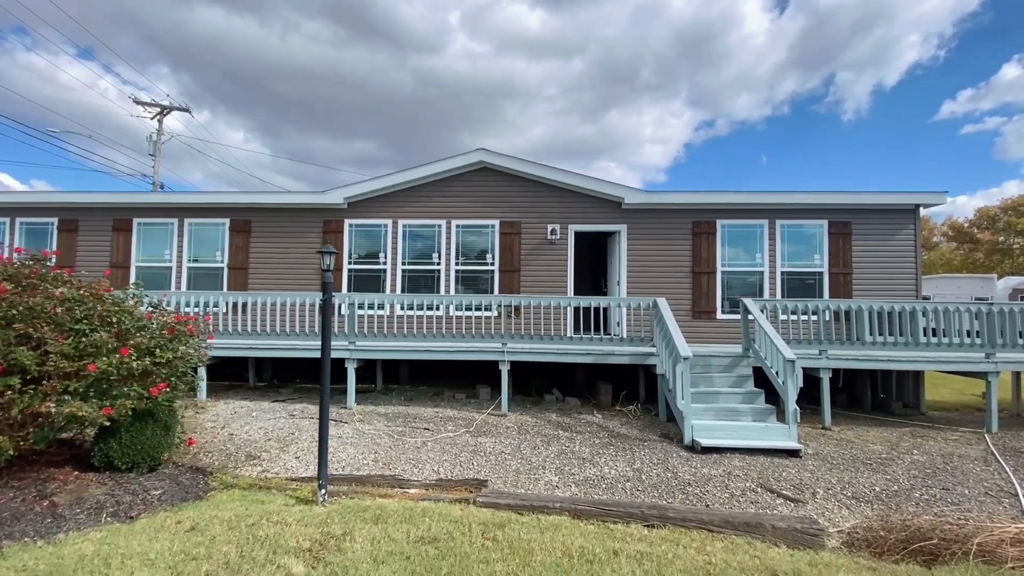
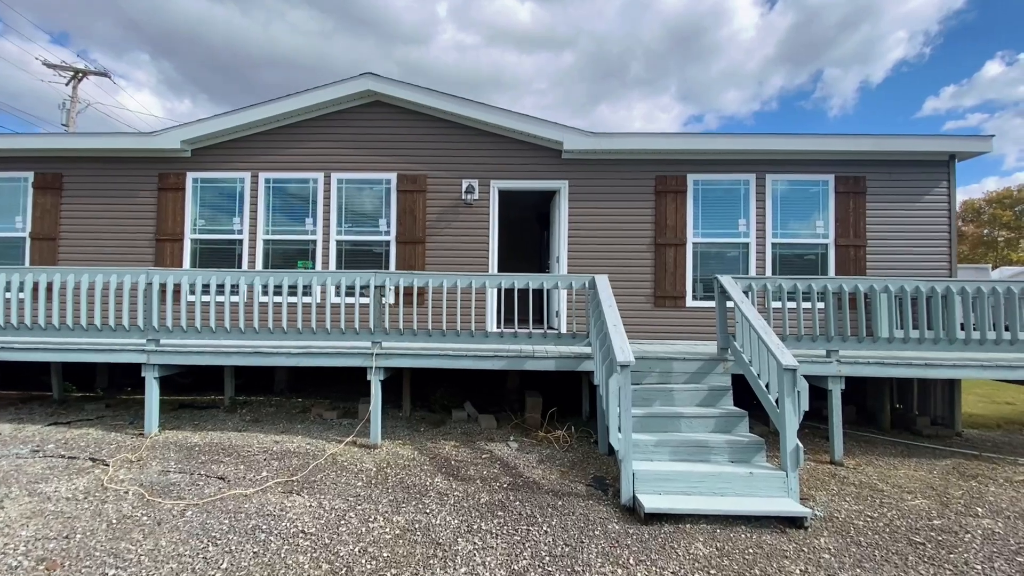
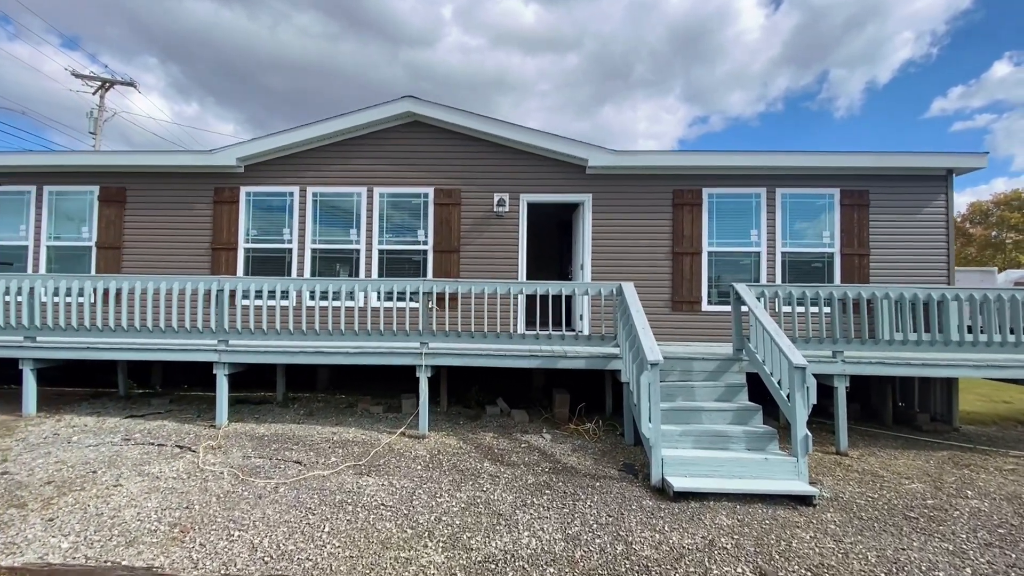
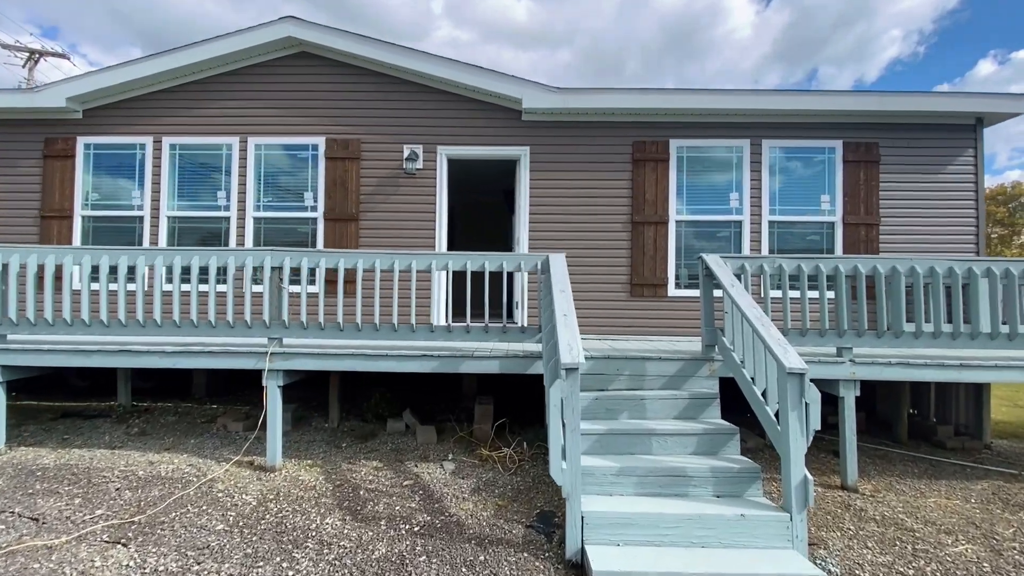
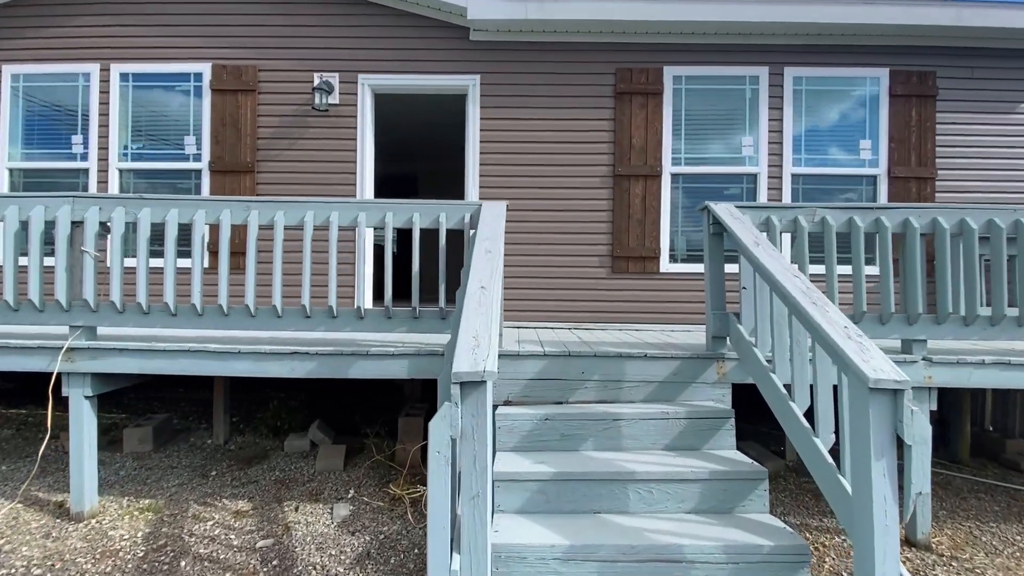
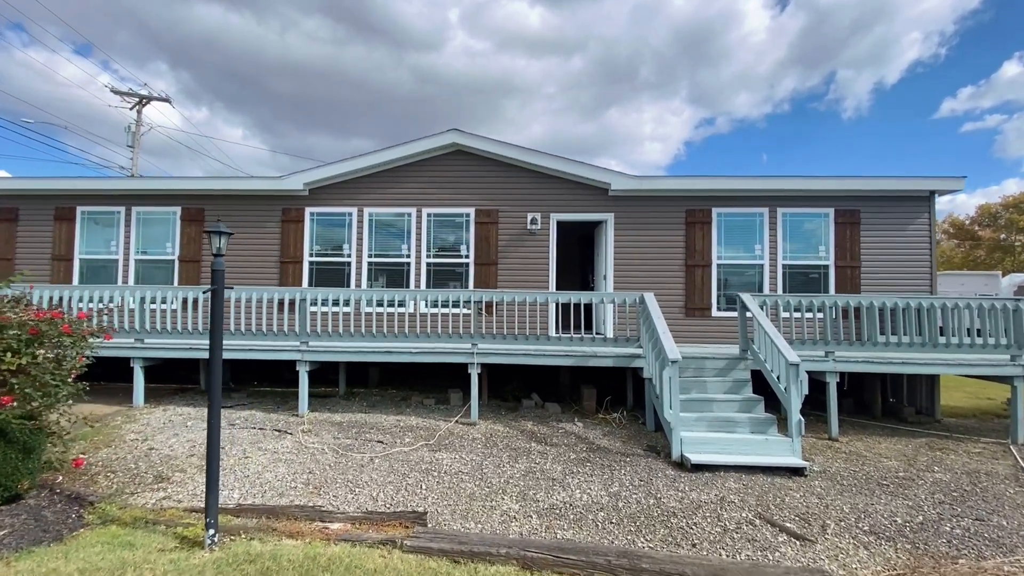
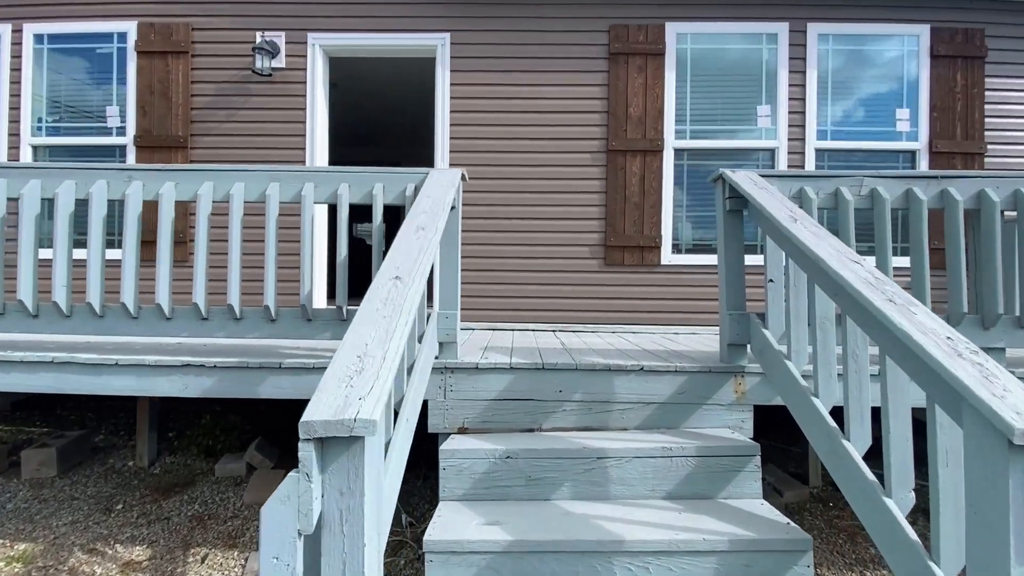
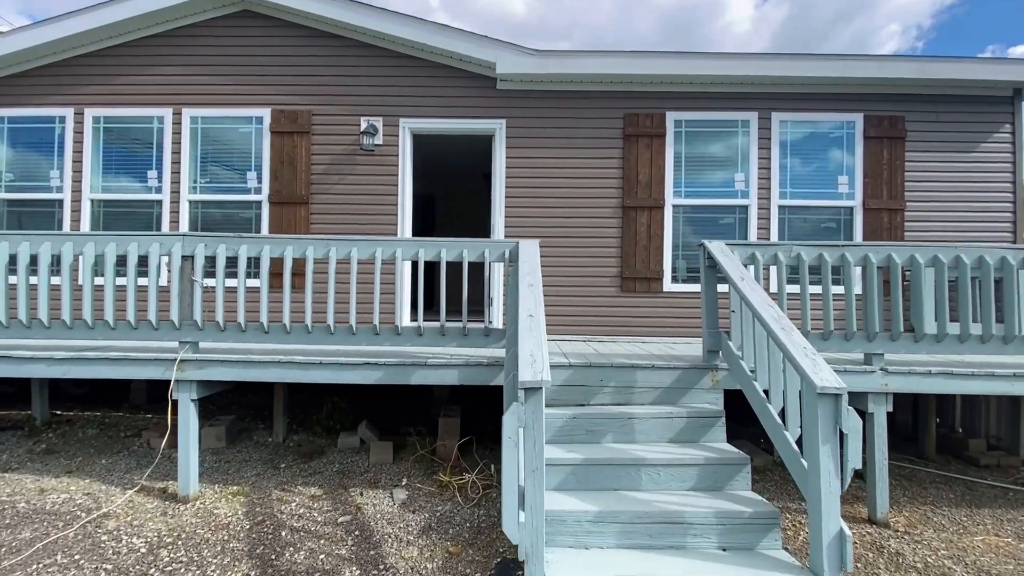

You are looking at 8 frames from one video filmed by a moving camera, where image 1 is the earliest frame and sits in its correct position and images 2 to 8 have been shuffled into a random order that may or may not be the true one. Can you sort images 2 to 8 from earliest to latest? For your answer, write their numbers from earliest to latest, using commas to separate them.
6, 3, 2, 4, 8, 5, 7
